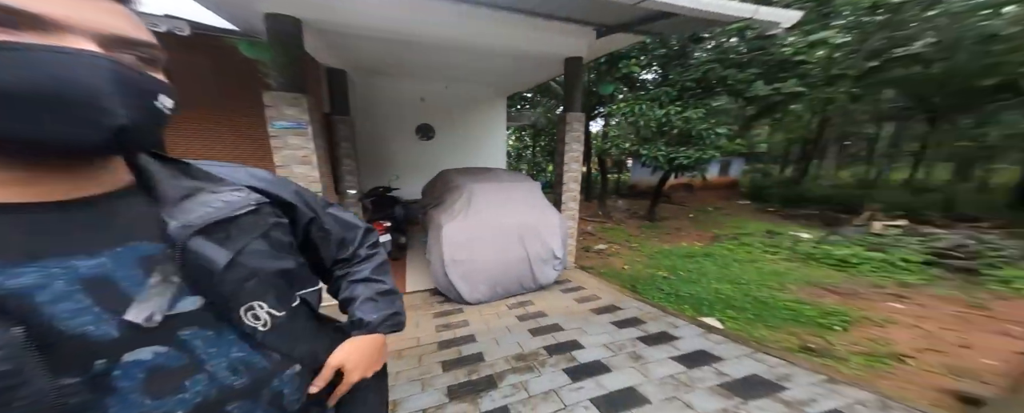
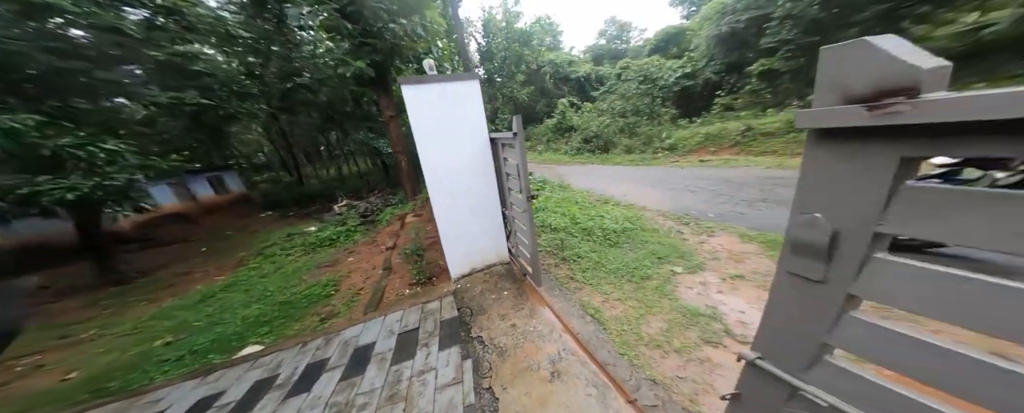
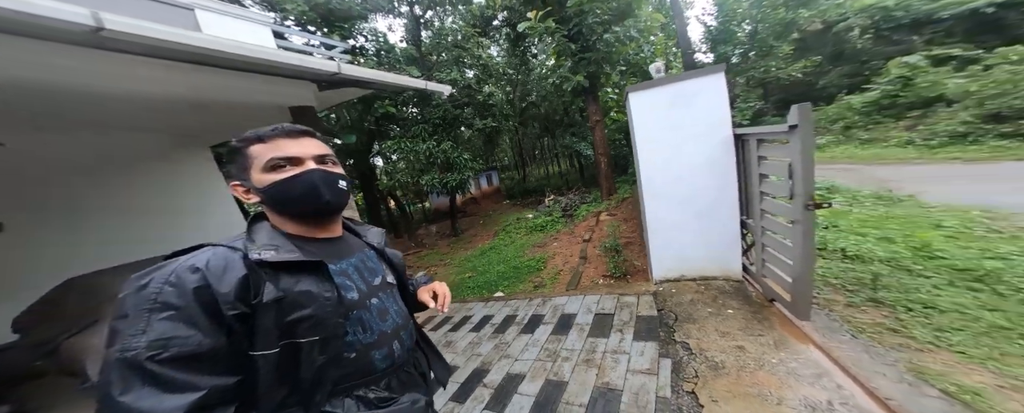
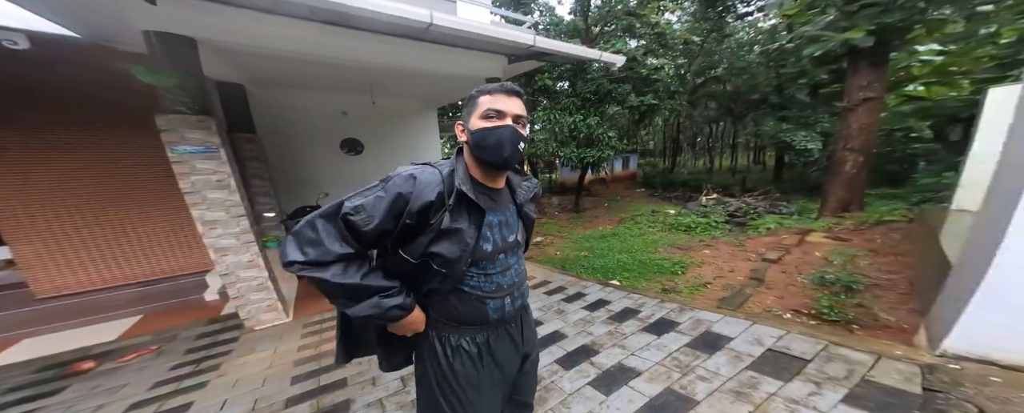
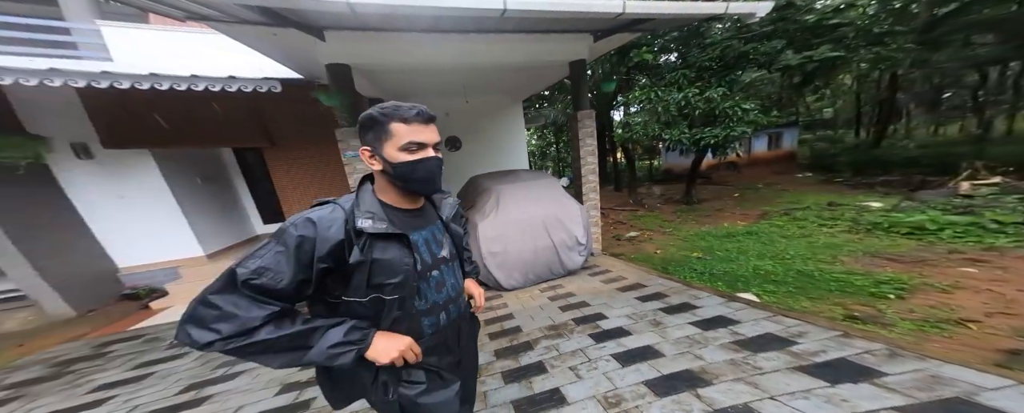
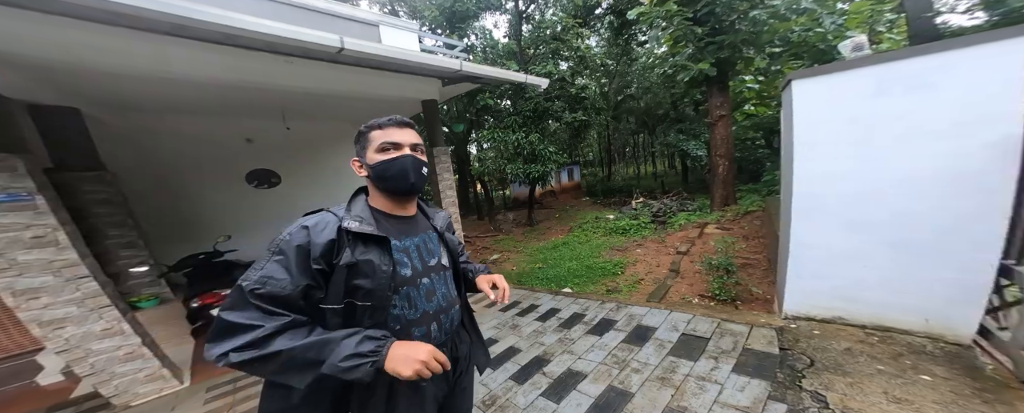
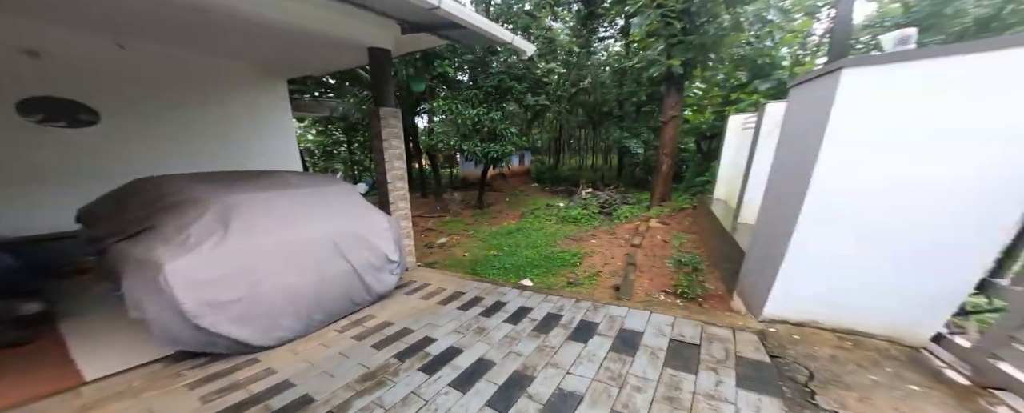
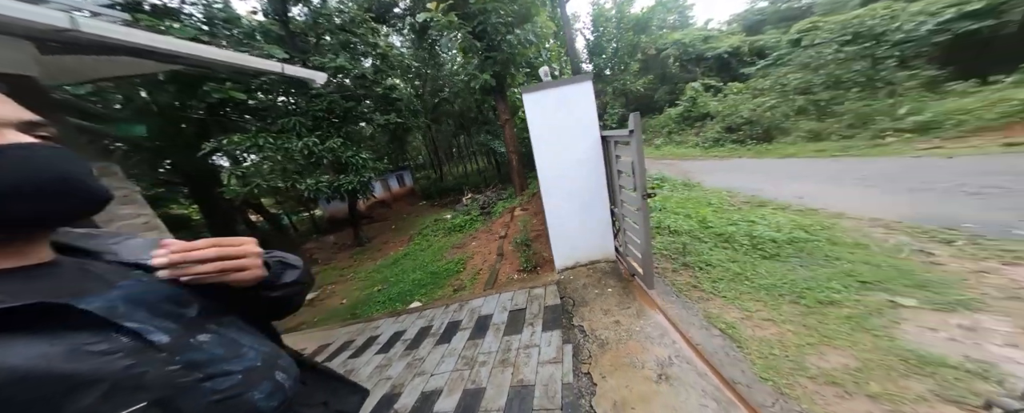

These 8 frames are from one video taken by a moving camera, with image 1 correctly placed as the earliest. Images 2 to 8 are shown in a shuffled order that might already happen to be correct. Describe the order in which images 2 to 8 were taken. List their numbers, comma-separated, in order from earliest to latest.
7, 5, 4, 6, 3, 8, 2
